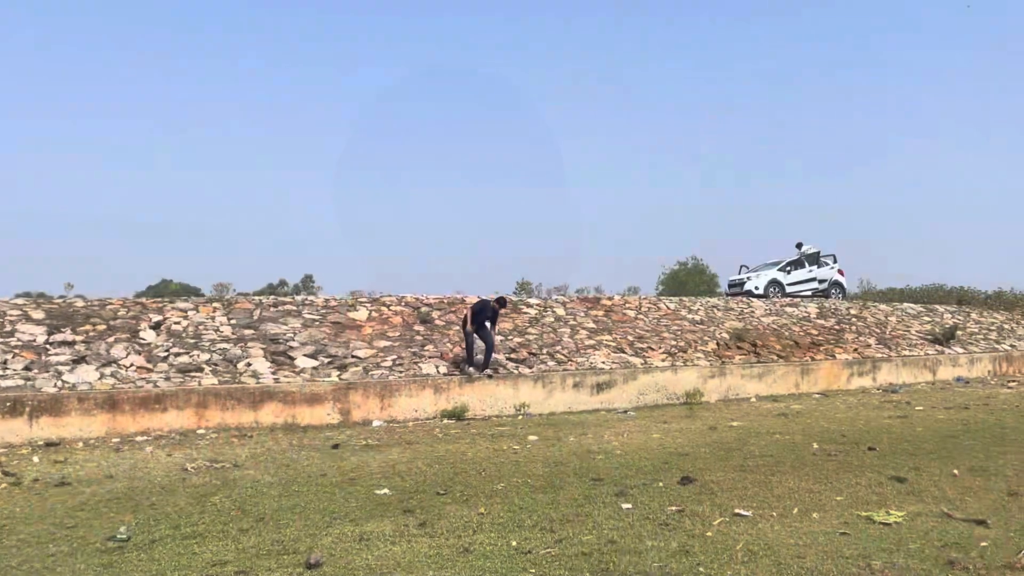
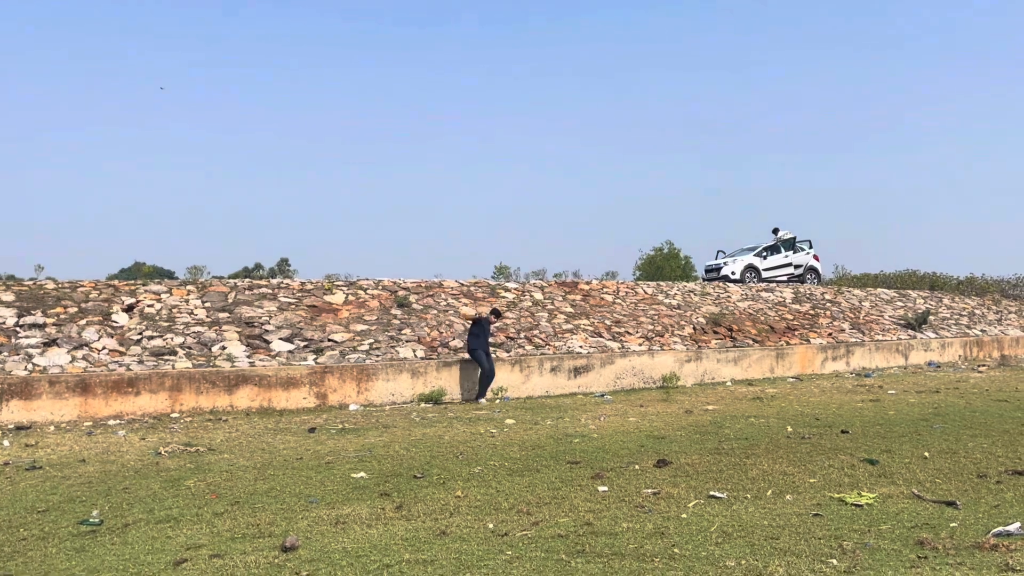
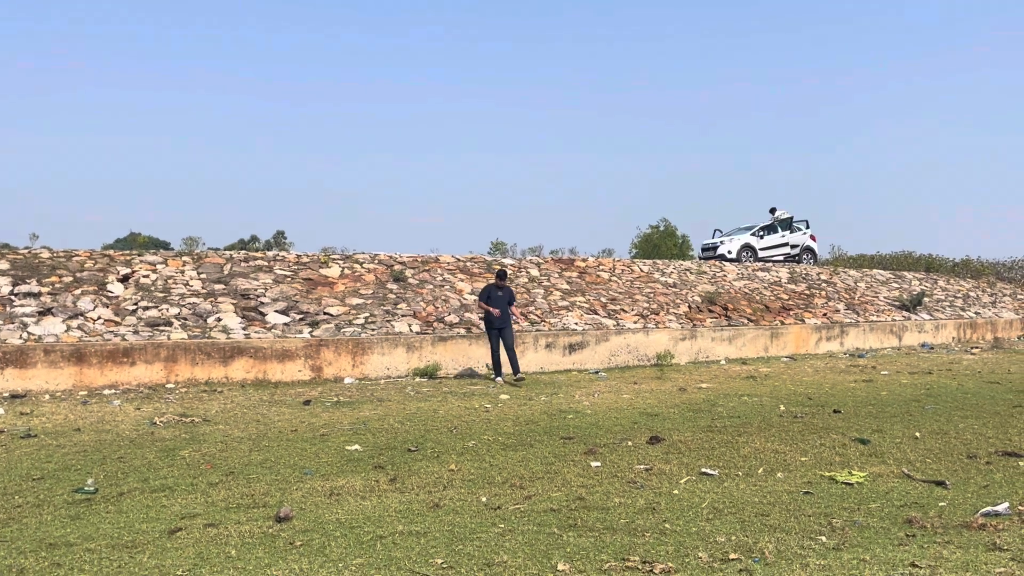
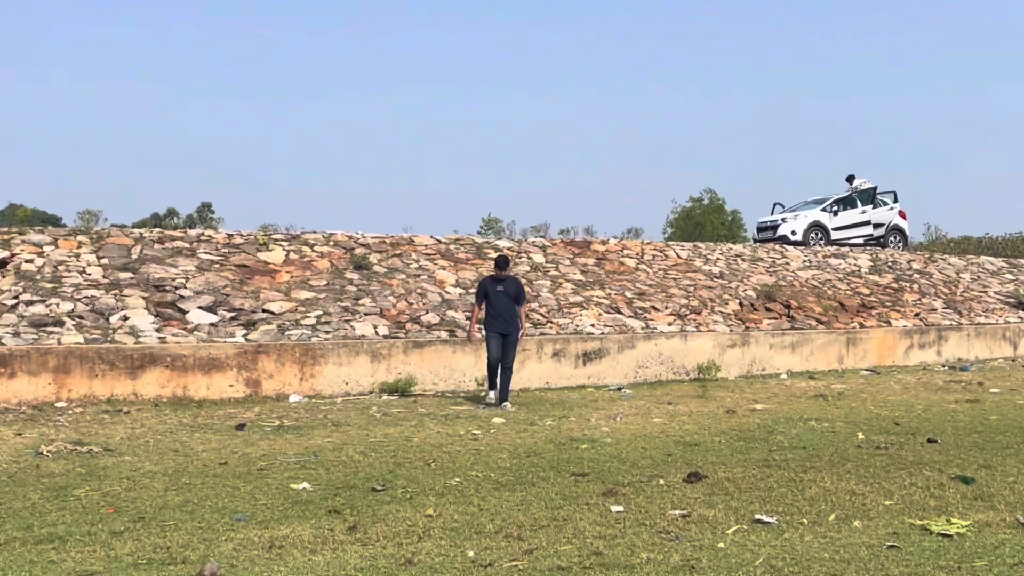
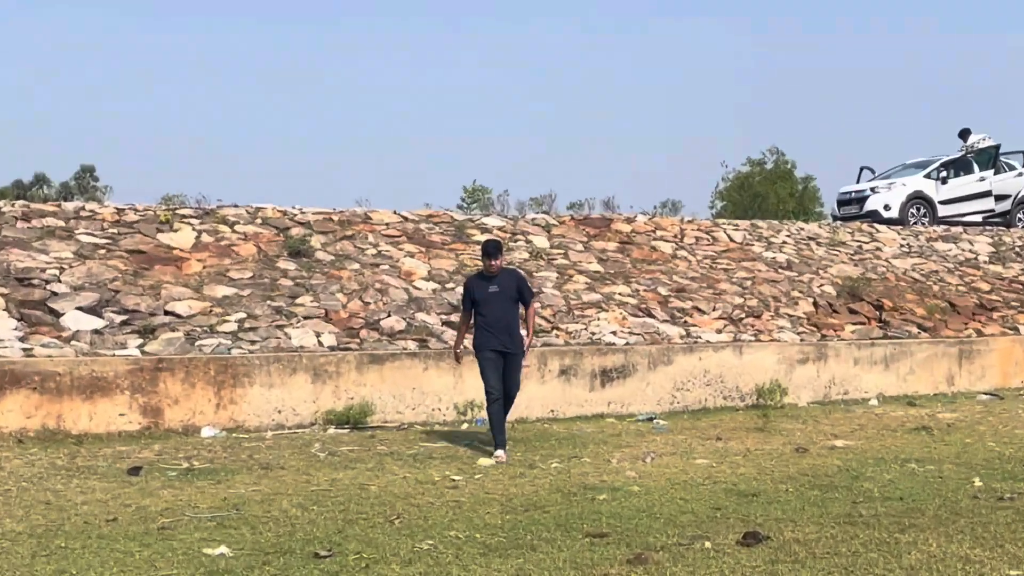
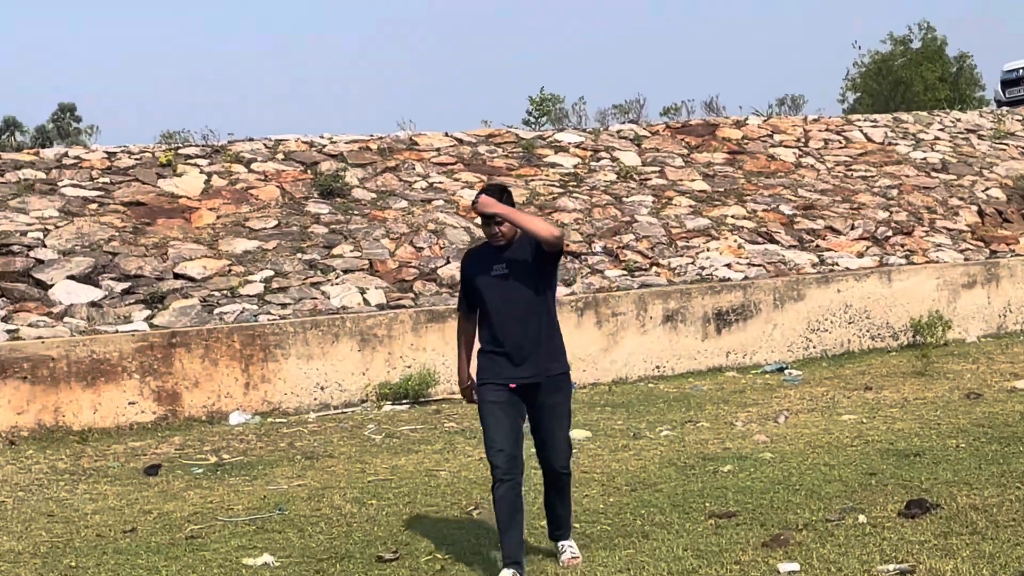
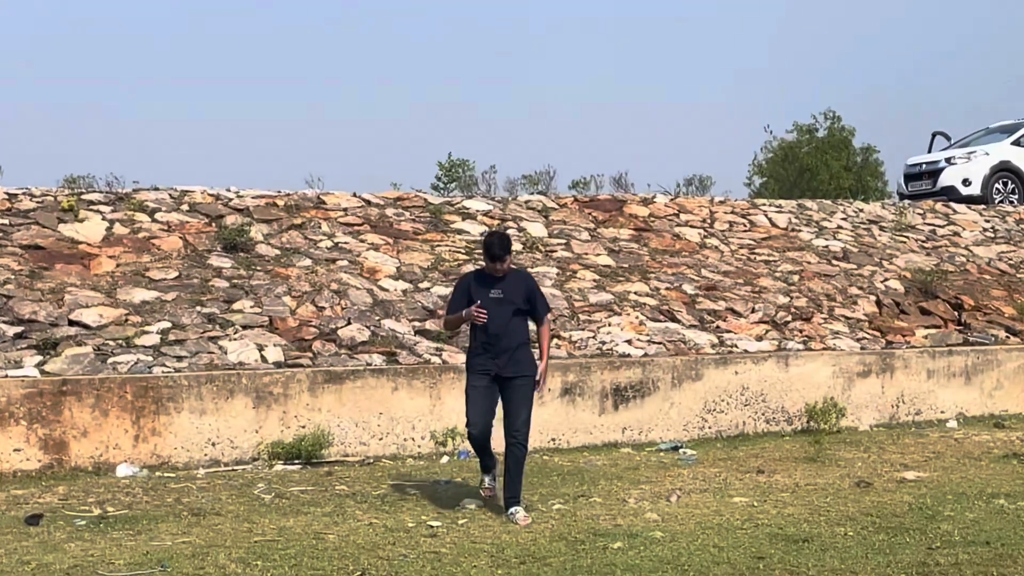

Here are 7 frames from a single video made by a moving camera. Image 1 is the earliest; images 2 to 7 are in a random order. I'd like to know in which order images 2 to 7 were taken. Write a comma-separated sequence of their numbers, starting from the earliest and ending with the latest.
2, 3, 4, 5, 7, 6
